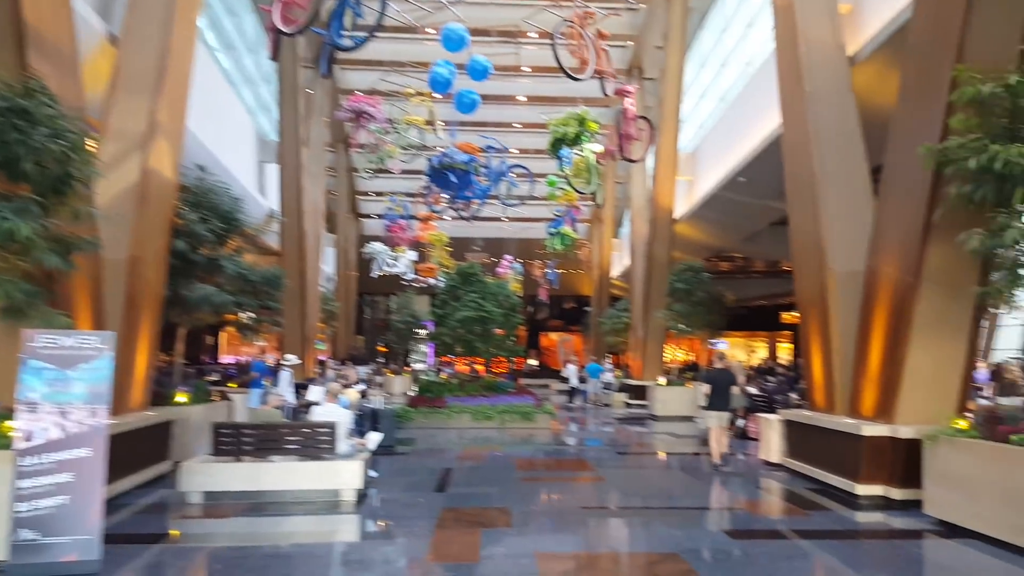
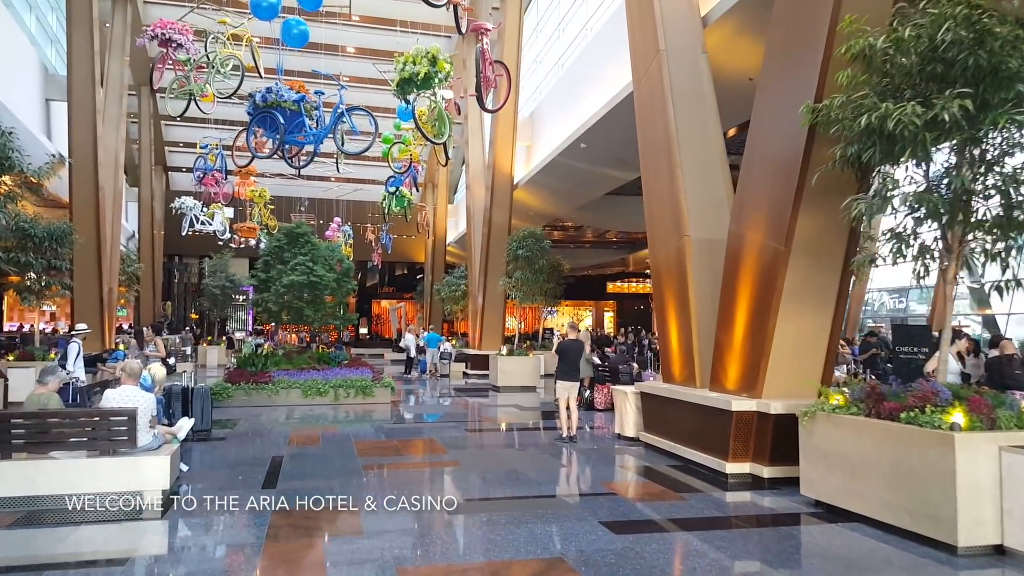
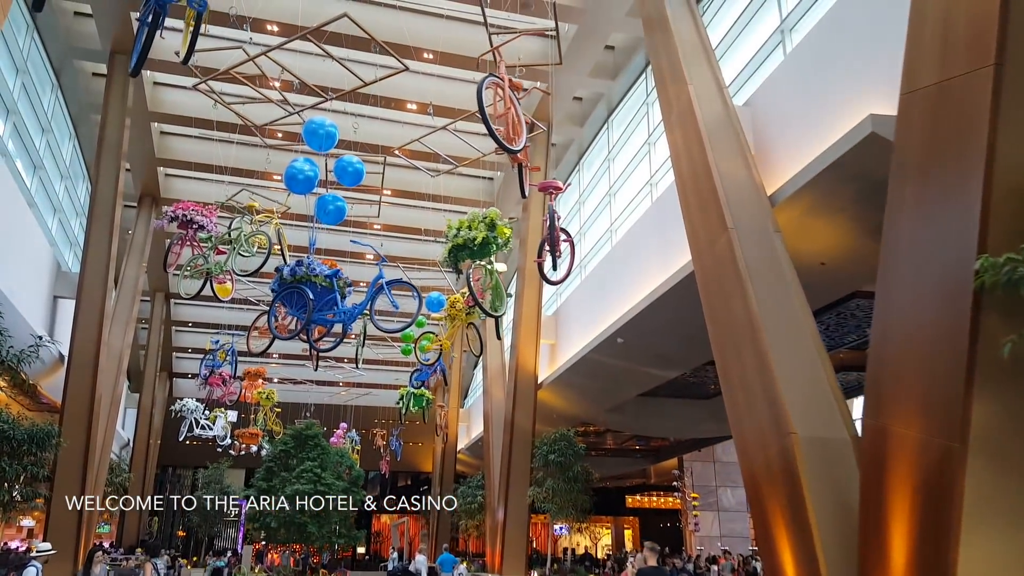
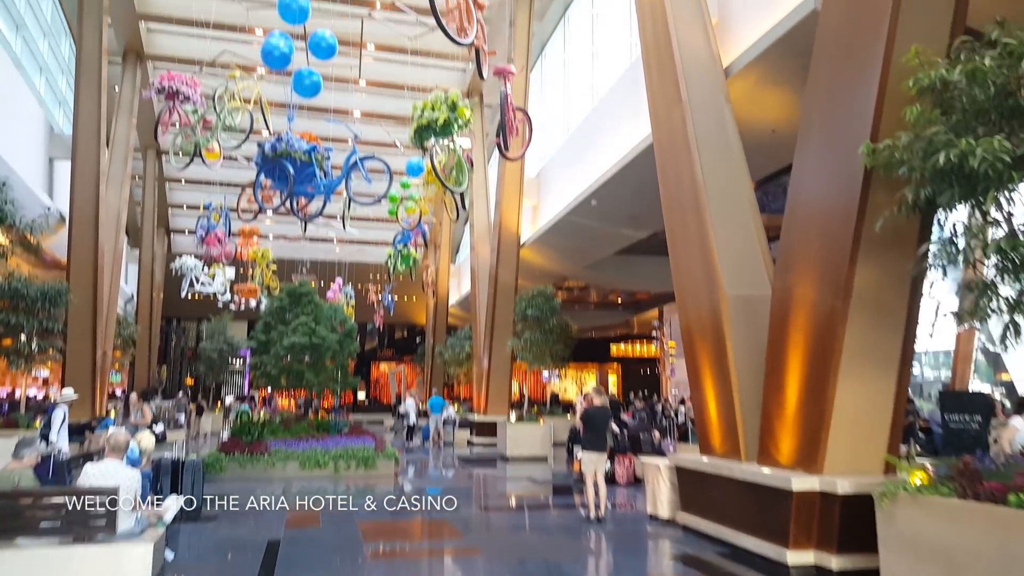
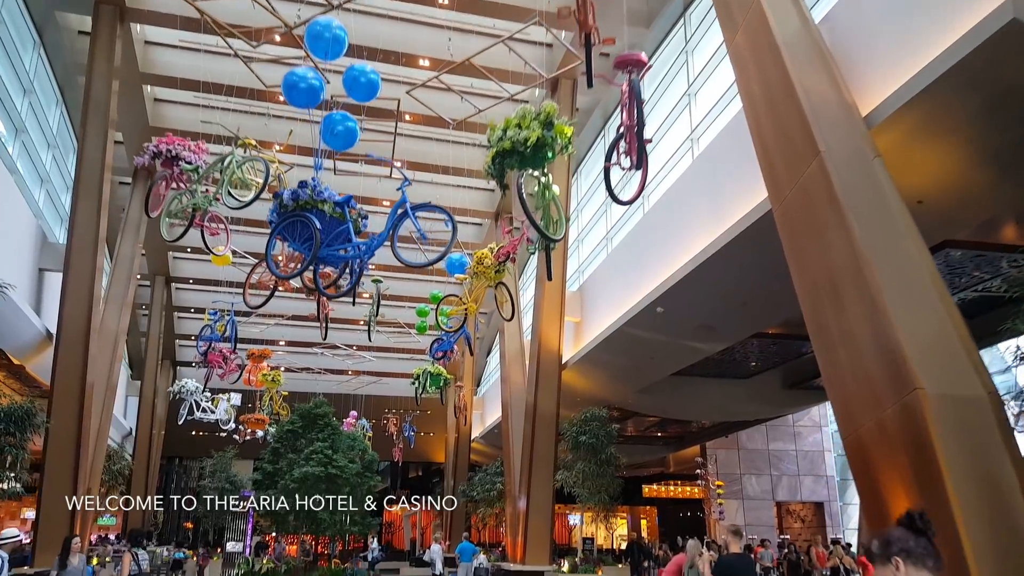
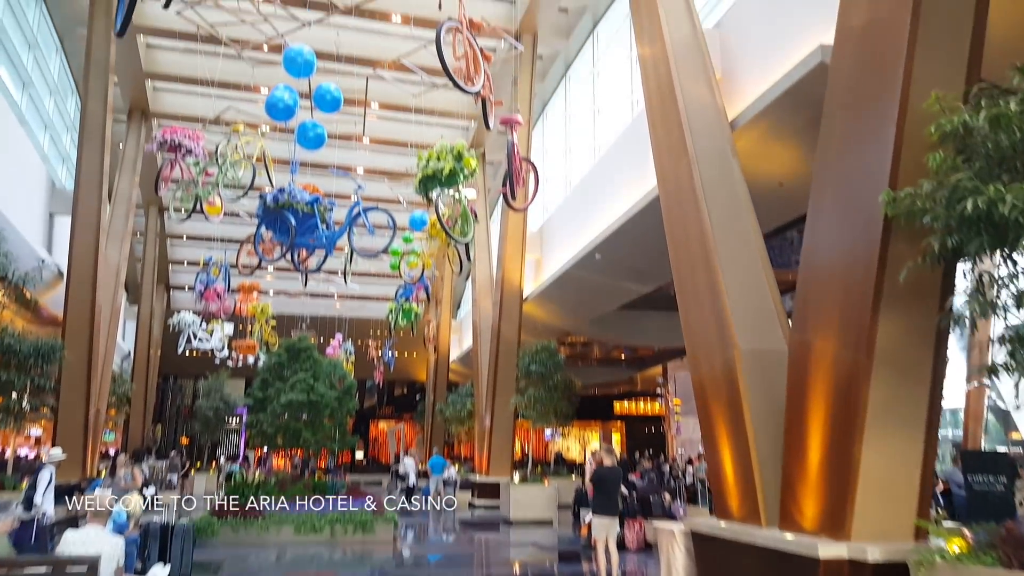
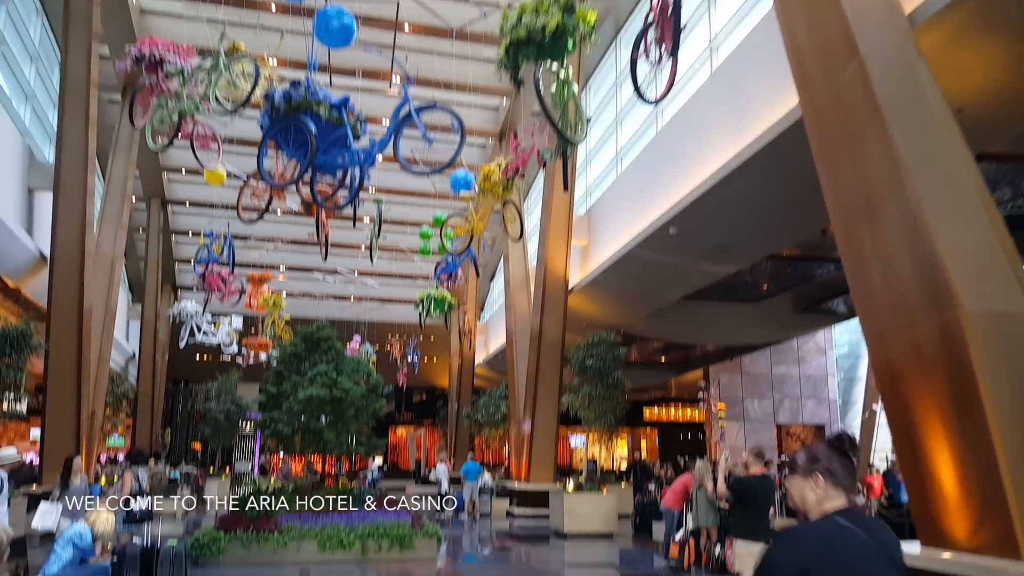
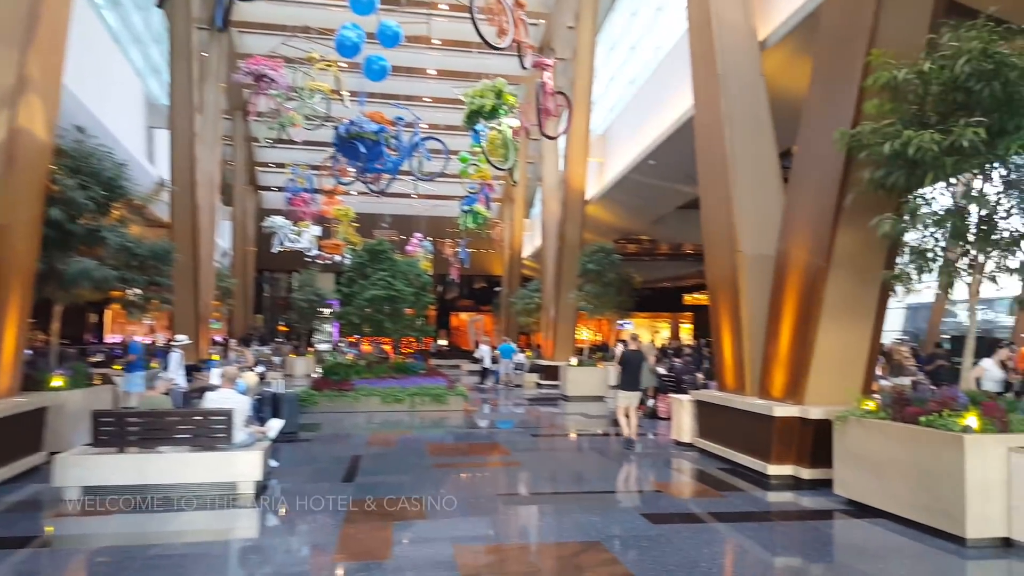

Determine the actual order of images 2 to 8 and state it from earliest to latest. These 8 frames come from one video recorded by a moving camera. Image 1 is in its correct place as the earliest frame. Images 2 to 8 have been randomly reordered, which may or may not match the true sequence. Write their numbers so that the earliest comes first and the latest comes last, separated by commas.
8, 2, 4, 6, 3, 5, 7
